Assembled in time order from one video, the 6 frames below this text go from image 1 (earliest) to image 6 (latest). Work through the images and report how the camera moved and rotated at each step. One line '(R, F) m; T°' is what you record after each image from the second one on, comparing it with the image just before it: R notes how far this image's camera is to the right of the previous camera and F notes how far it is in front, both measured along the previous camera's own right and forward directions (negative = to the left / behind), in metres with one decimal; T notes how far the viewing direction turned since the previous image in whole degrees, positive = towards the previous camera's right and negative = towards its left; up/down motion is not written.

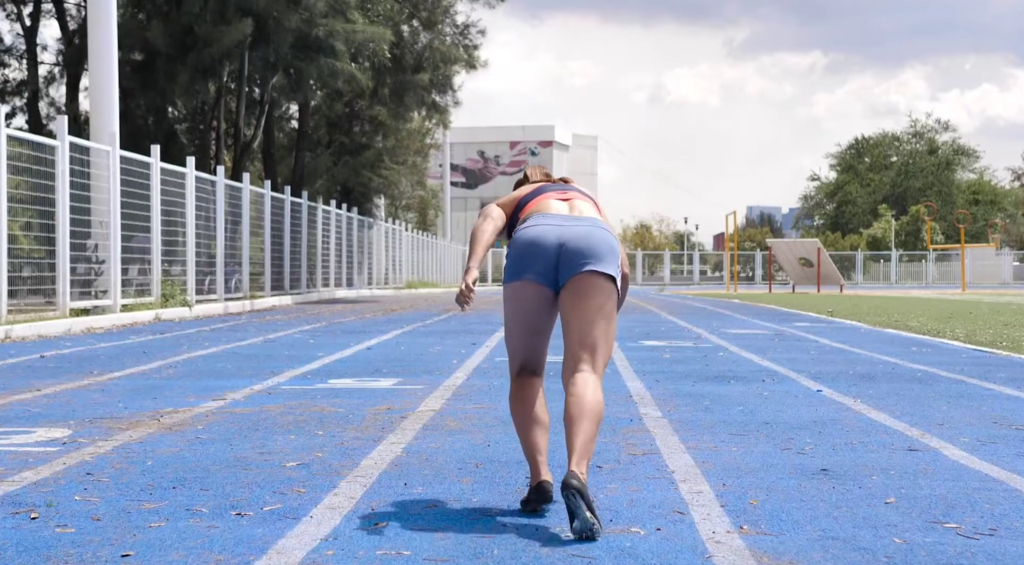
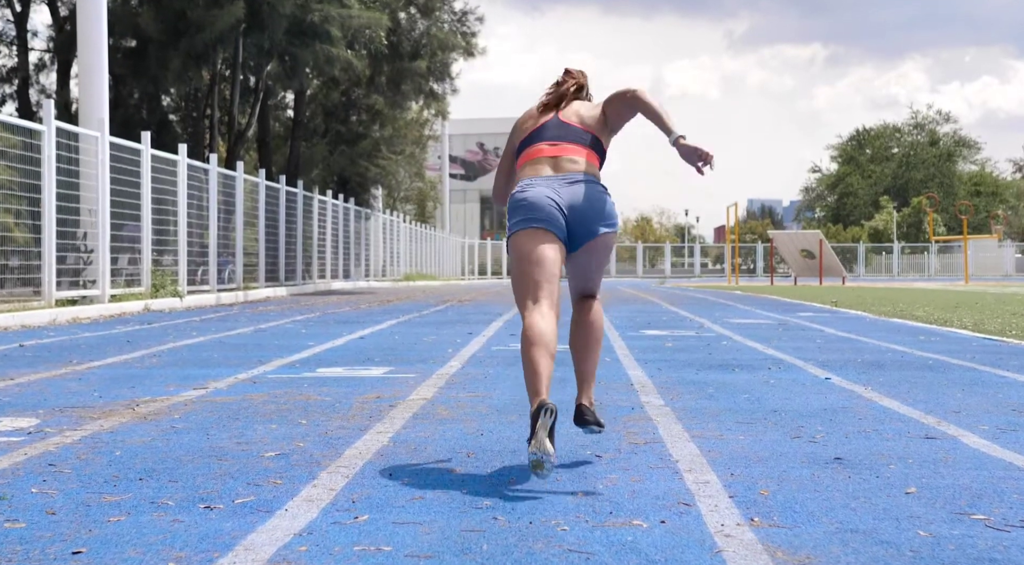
(0.0, +0.4) m; 0°
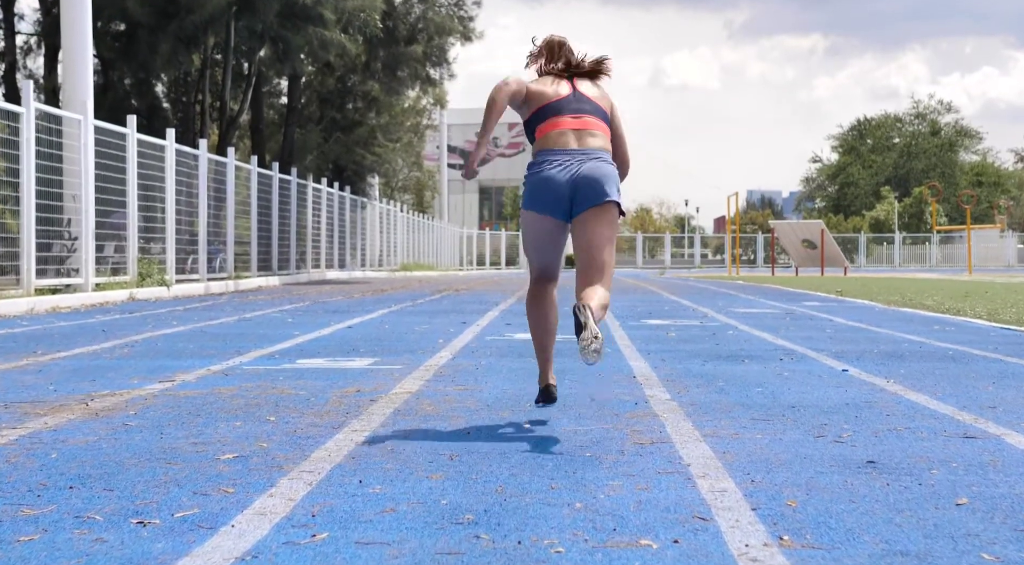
(0.0, +0.7) m; 0°
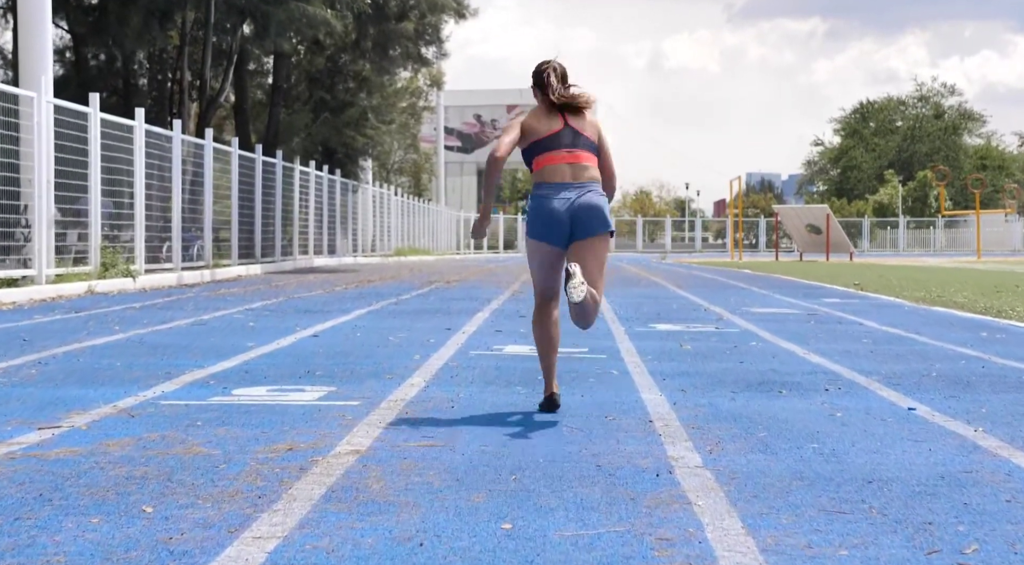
(+0.1, +1.8) m; 0°
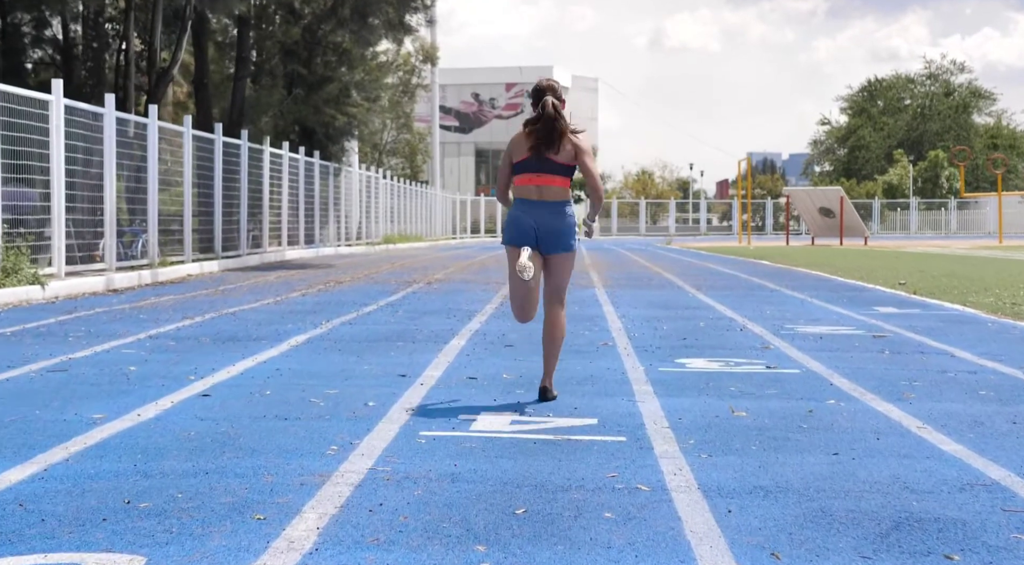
(+0.1, +3.6) m; 0°
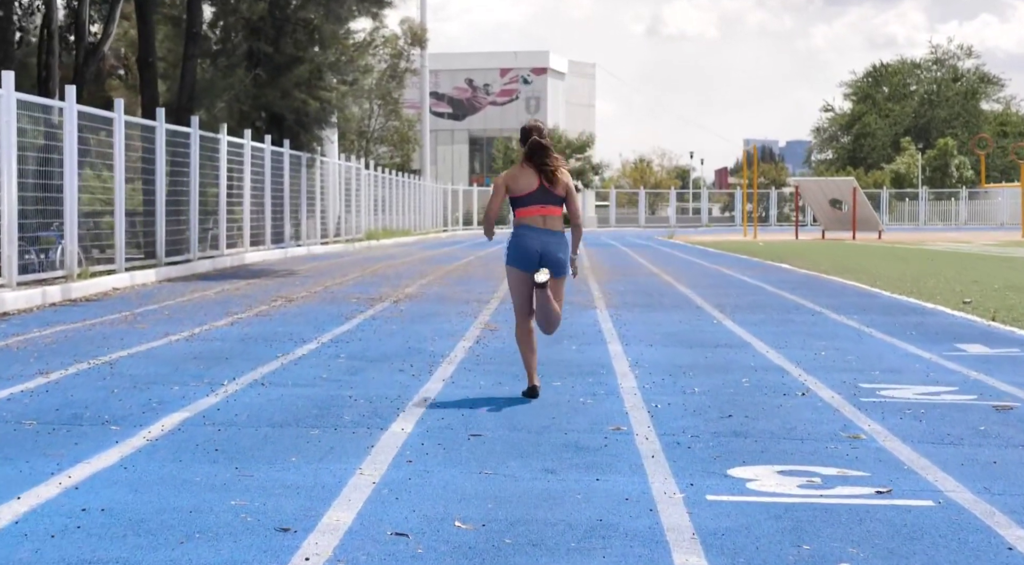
(+0.2, +3.9) m; 0°
